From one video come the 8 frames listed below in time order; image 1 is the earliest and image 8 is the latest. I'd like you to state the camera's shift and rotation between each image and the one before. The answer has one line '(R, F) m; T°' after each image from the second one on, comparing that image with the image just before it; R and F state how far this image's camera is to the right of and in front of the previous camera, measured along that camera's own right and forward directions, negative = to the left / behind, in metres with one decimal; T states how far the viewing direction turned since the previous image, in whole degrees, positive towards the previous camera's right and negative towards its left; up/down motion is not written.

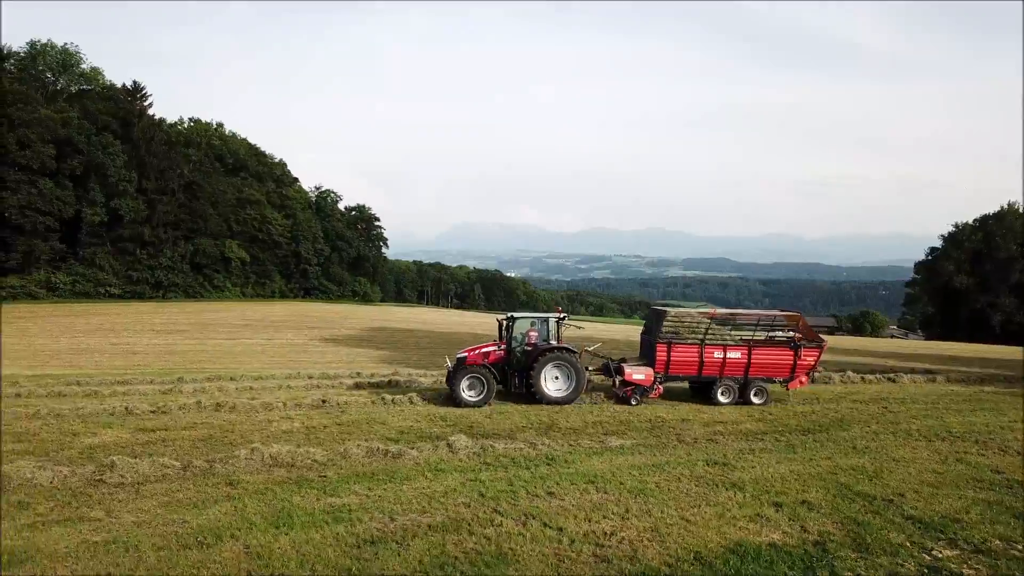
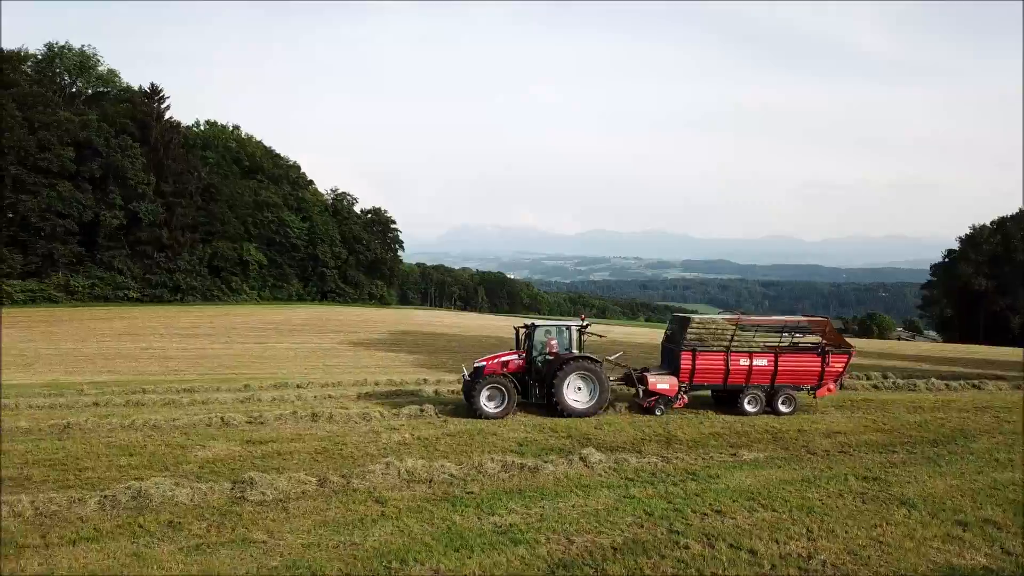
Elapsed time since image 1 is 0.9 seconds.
(-1.2, +0.2) m; 0°
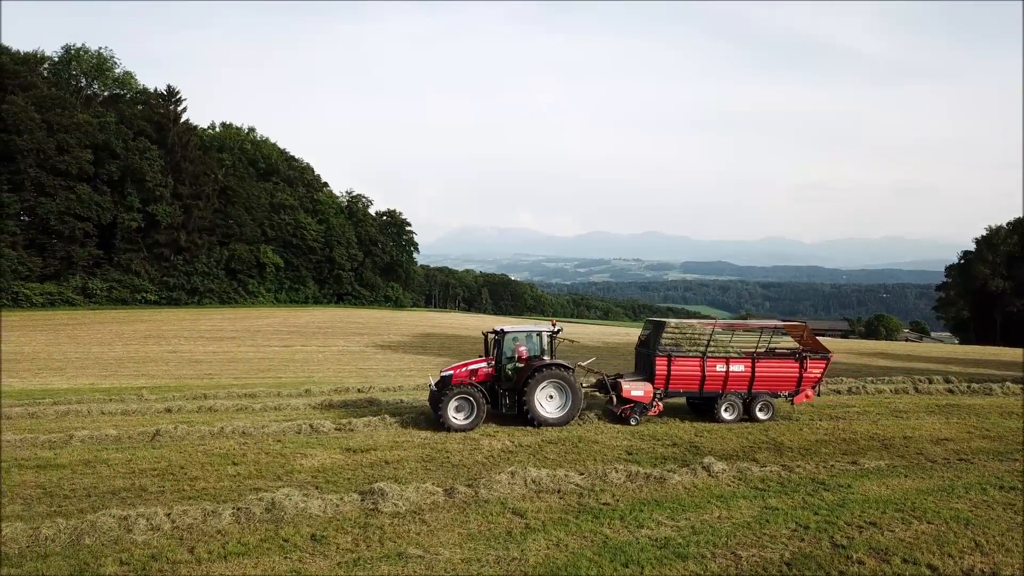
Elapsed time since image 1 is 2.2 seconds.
(-1.0, +0.2) m; 0°
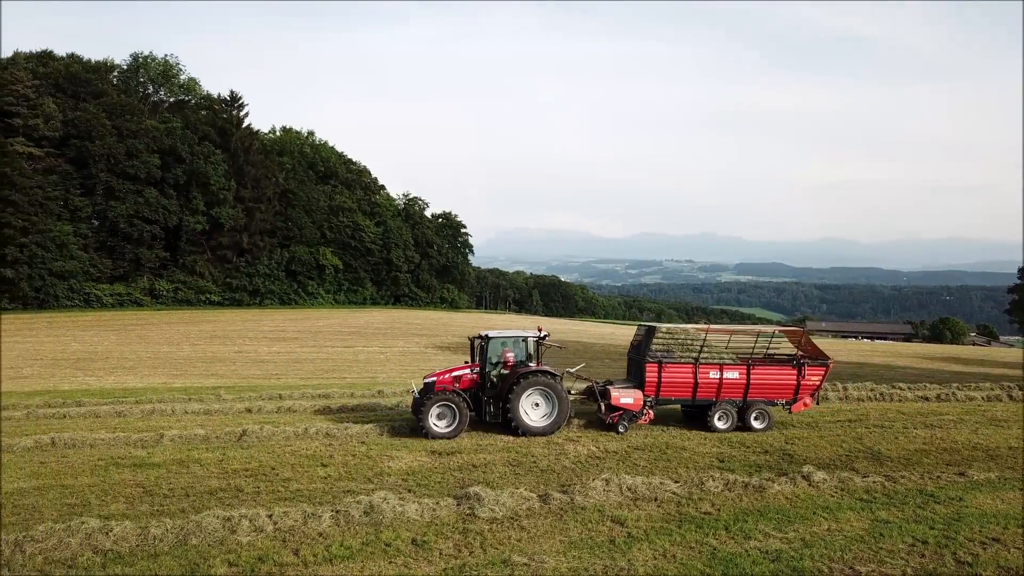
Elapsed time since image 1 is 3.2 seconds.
(-0.3, +0.1) m; -4°
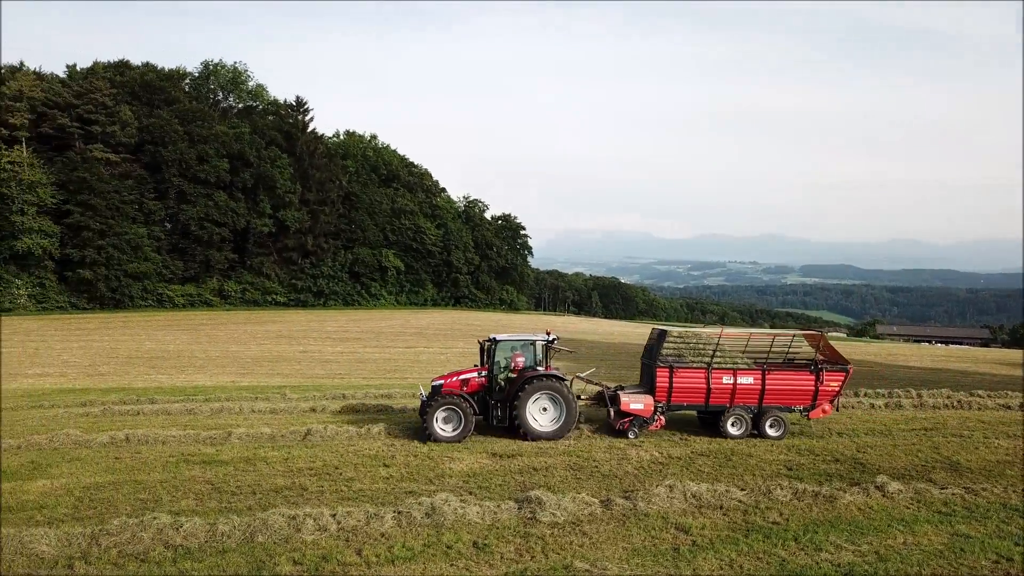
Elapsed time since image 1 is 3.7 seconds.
(0.0, 0.0) m; -4°
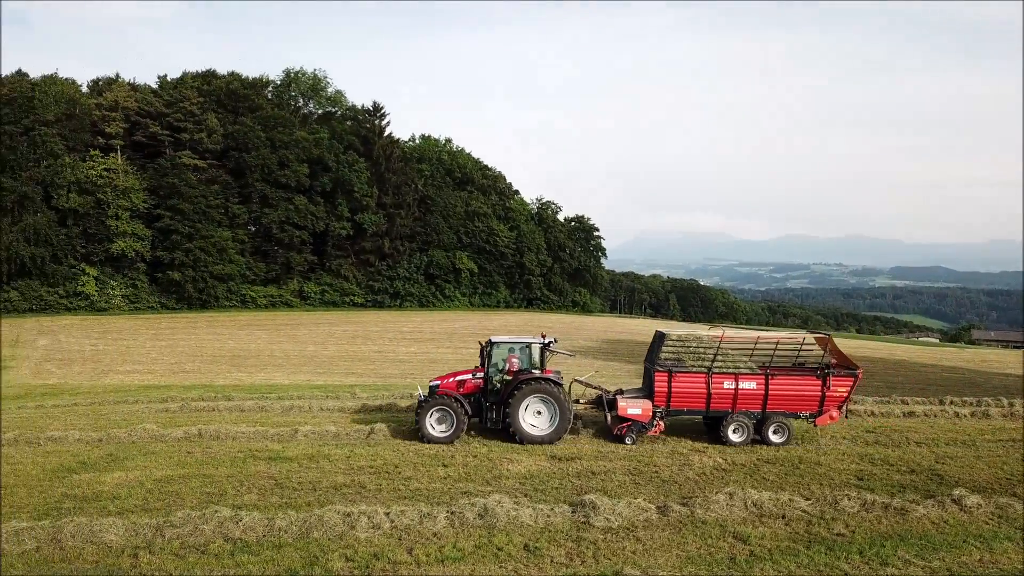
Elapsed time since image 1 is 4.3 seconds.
(+0.2, 0.0) m; -5°
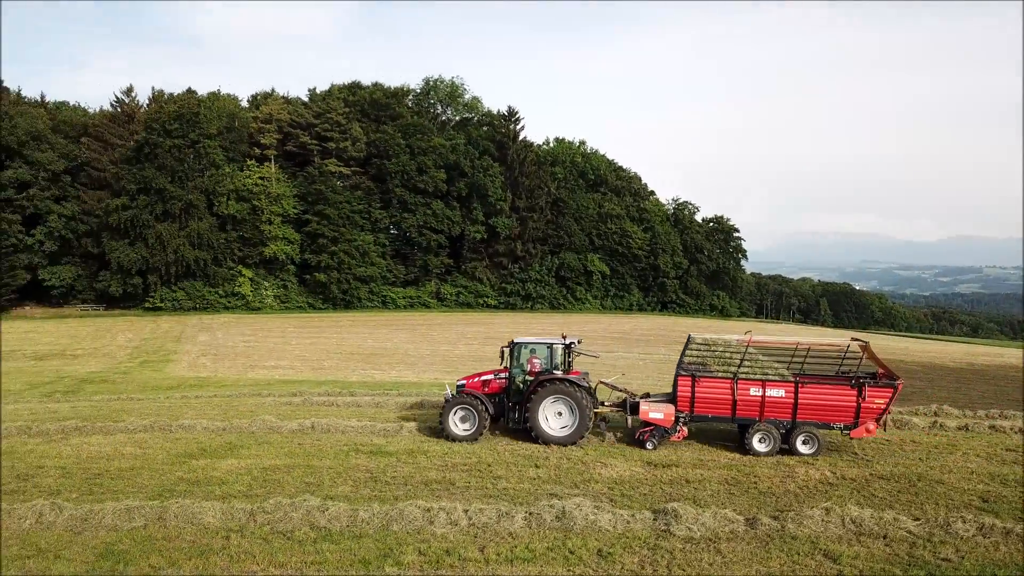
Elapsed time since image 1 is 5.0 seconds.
(+0.4, +0.1) m; -10°
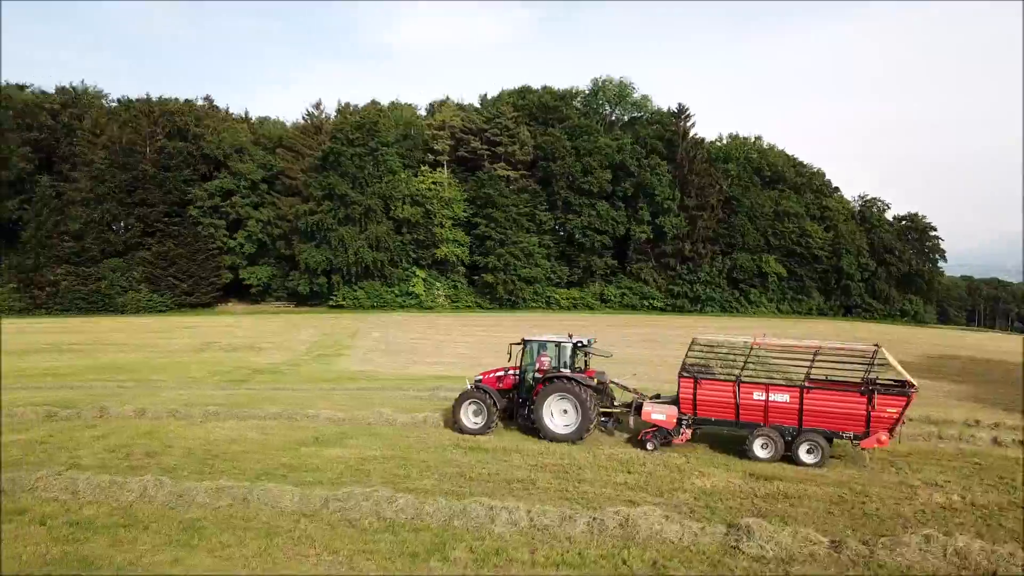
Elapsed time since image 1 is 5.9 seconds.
(+0.8, +0.2) m; -13°
